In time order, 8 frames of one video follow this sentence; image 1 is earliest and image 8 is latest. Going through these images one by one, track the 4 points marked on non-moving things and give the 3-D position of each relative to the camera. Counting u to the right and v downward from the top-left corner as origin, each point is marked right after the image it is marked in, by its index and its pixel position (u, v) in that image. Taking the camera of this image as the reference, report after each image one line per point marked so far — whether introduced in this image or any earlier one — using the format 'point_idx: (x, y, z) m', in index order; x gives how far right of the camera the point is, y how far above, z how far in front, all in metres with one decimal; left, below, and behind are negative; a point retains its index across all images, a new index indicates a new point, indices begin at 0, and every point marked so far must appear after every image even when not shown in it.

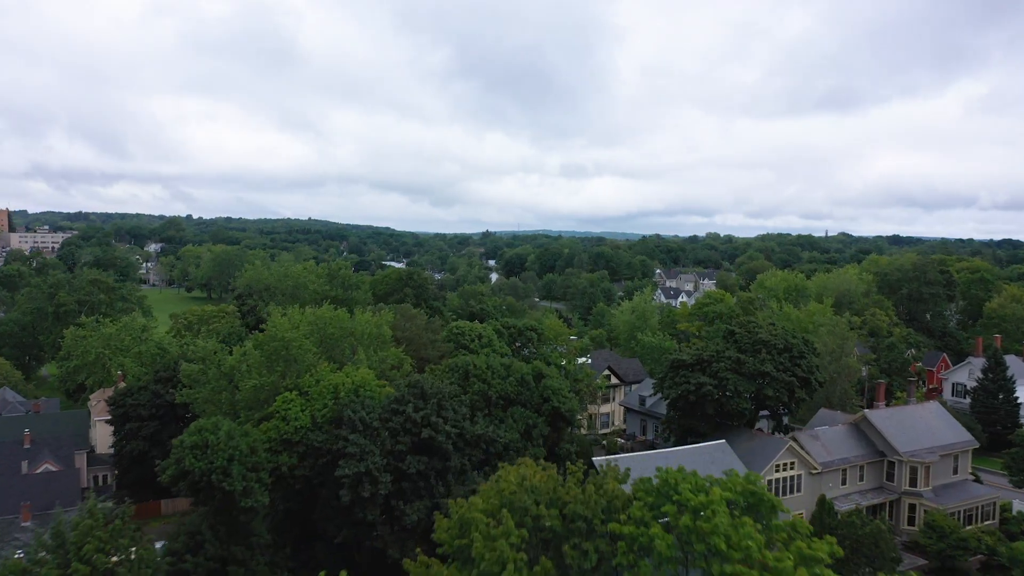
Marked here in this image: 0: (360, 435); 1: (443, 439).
0: (-3.2, -3.1, +17.9) m
1: (-1.5, -3.2, +17.9) m
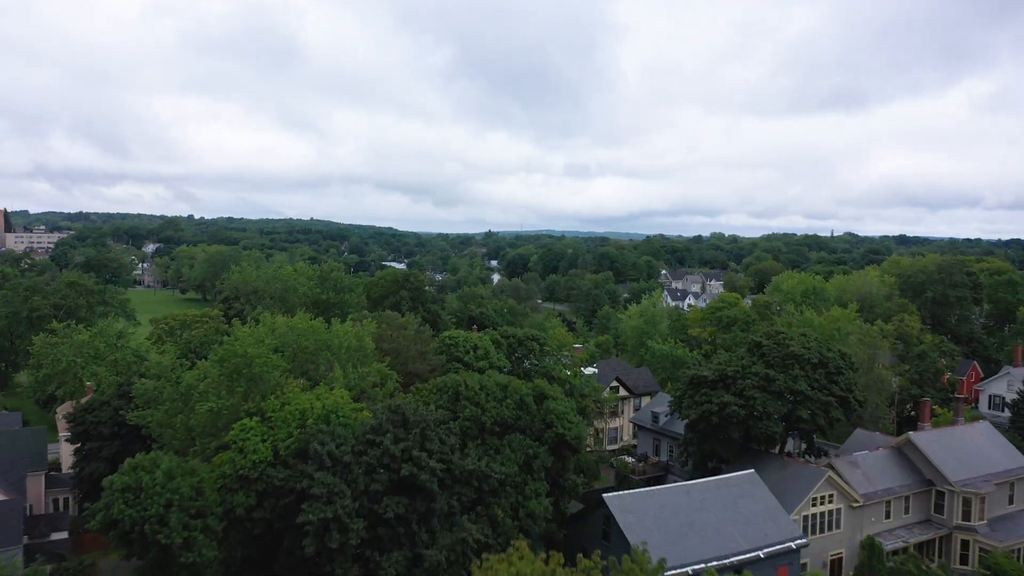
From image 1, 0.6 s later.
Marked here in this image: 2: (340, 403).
0: (-3.3, -3.3, +15.1) m
1: (-1.5, -3.4, +15.1) m
2: (-3.5, -2.4, +17.4) m
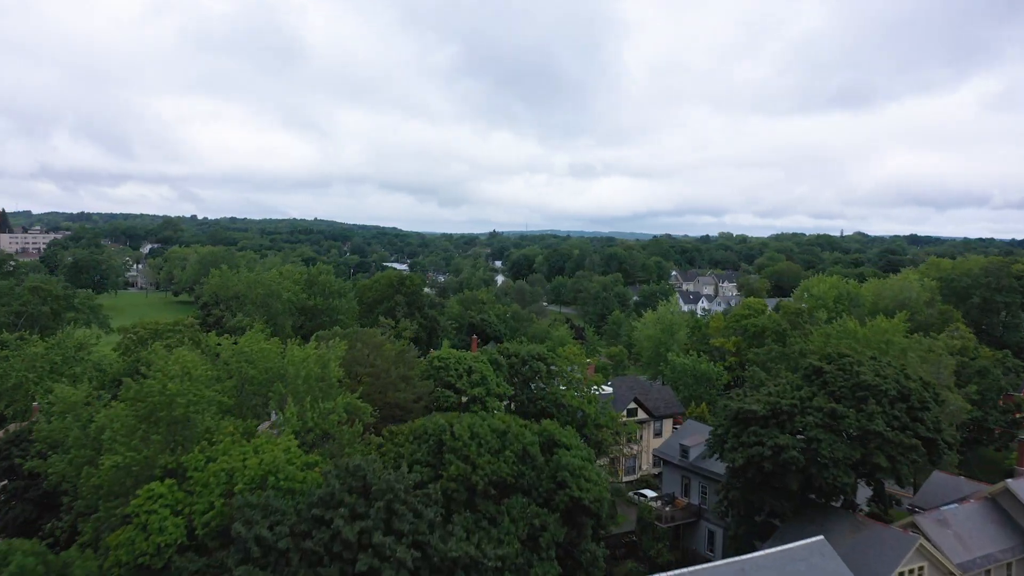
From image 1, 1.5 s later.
0: (-3.3, -3.6, +10.9) m
1: (-1.5, -3.6, +10.9) m
2: (-3.5, -2.6, +13.1) m
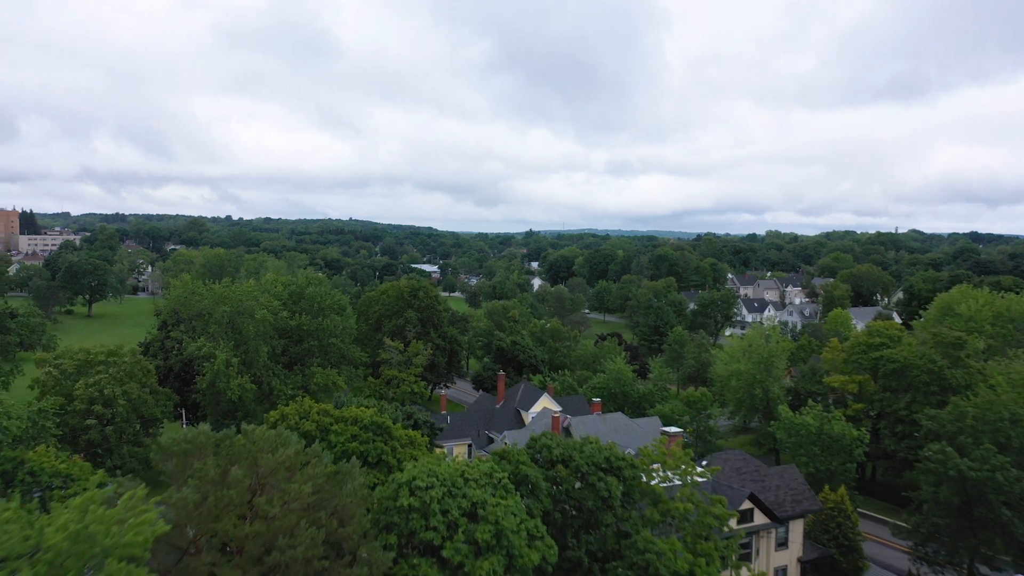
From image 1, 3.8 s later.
0: (-3.1, -4.3, +0.3) m
1: (-1.4, -4.3, +0.2) m
2: (-3.3, -3.3, +2.6) m
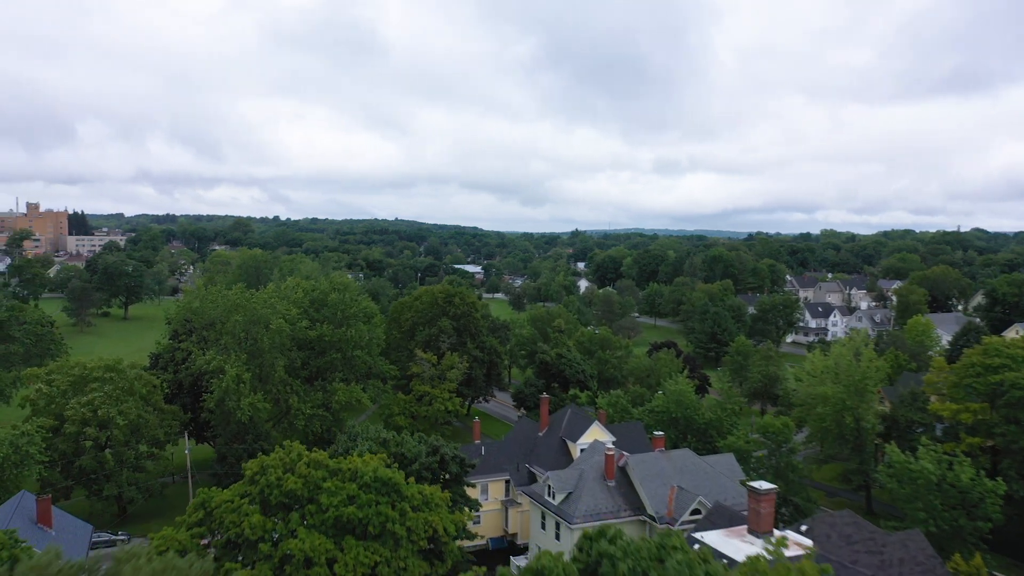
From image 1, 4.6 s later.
0: (-3.4, -4.6, -3.7) m
1: (-1.6, -4.6, -3.8) m
2: (-3.4, -3.6, -1.4) m
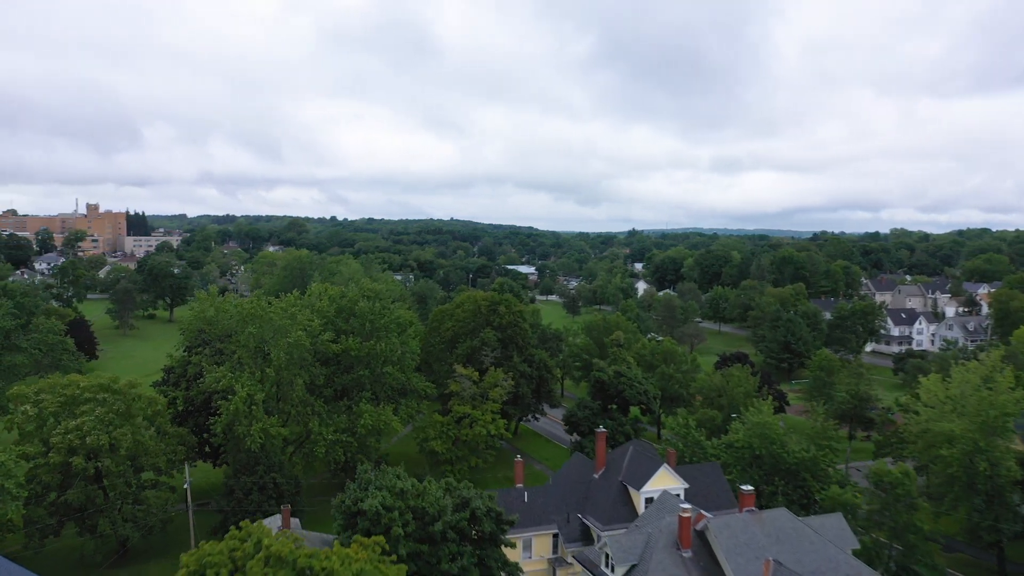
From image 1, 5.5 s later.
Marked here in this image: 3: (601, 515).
0: (-4.0, -4.8, -7.8) m
1: (-2.3, -4.9, -8.1) m
2: (-3.9, -3.9, -5.5) m
3: (+2.1, -5.3, +19.8) m
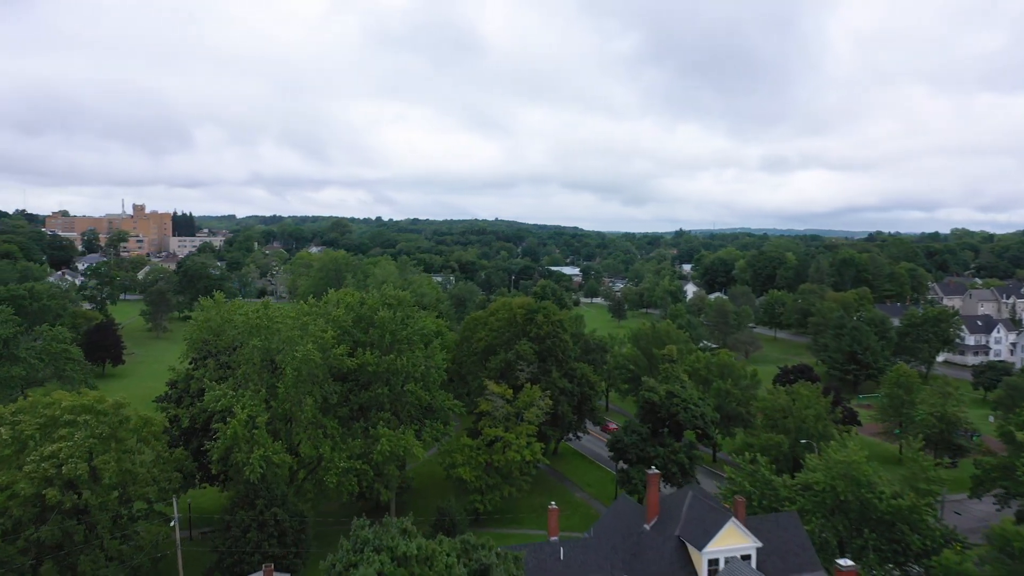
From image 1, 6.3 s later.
0: (-4.9, -5.1, -11.0) m
1: (-3.2, -5.1, -11.4) m
2: (-4.6, -4.1, -8.8) m
3: (+2.7, -5.6, +16.2) m
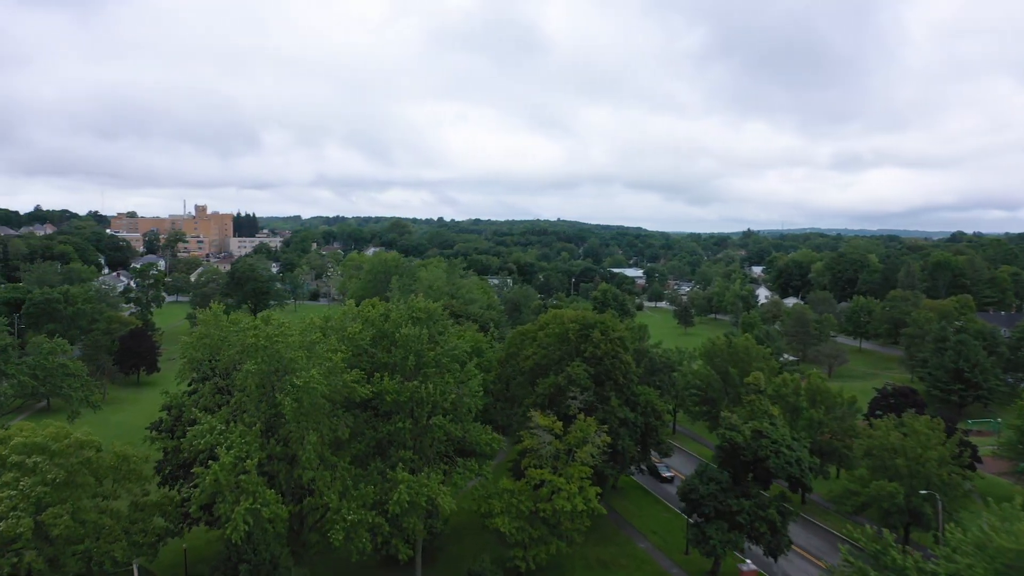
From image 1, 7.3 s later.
0: (-6.4, -5.3, -15.4) m
1: (-4.7, -5.4, -15.9) m
2: (-6.0, -4.4, -13.1) m
3: (+3.2, -5.9, +11.2) m
